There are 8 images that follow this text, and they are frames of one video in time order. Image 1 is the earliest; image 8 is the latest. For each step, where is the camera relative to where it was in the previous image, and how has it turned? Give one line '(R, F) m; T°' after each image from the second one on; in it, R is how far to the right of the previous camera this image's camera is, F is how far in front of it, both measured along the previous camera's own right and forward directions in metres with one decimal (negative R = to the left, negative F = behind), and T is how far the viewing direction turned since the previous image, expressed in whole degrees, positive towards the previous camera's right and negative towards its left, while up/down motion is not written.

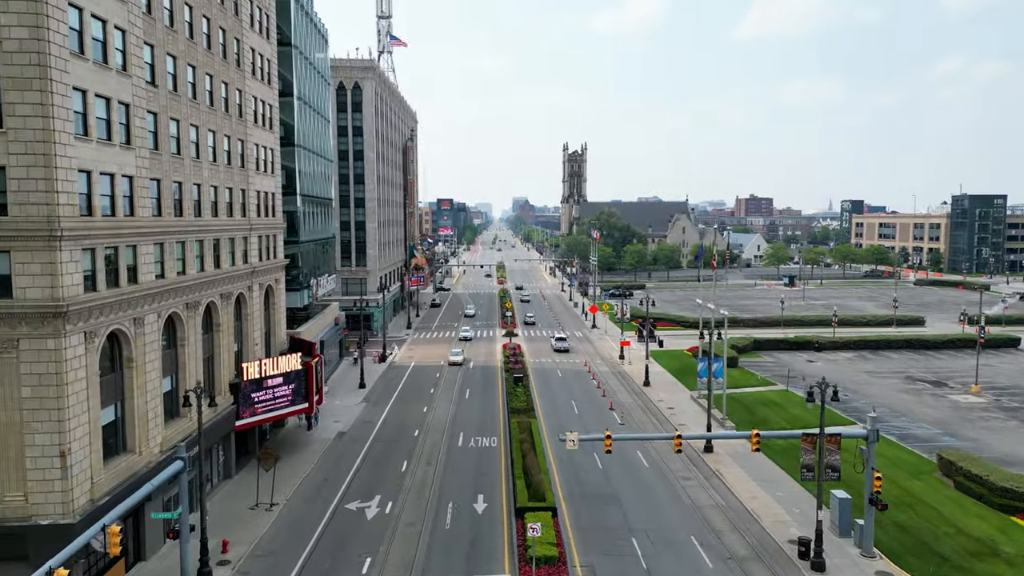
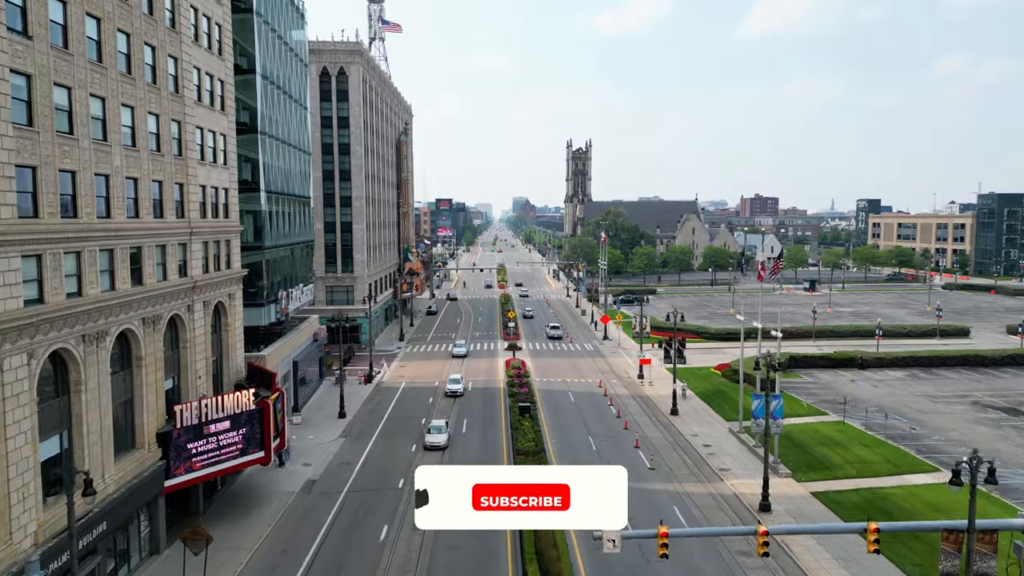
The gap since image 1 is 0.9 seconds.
(-0.2, +8.5) m; 0°
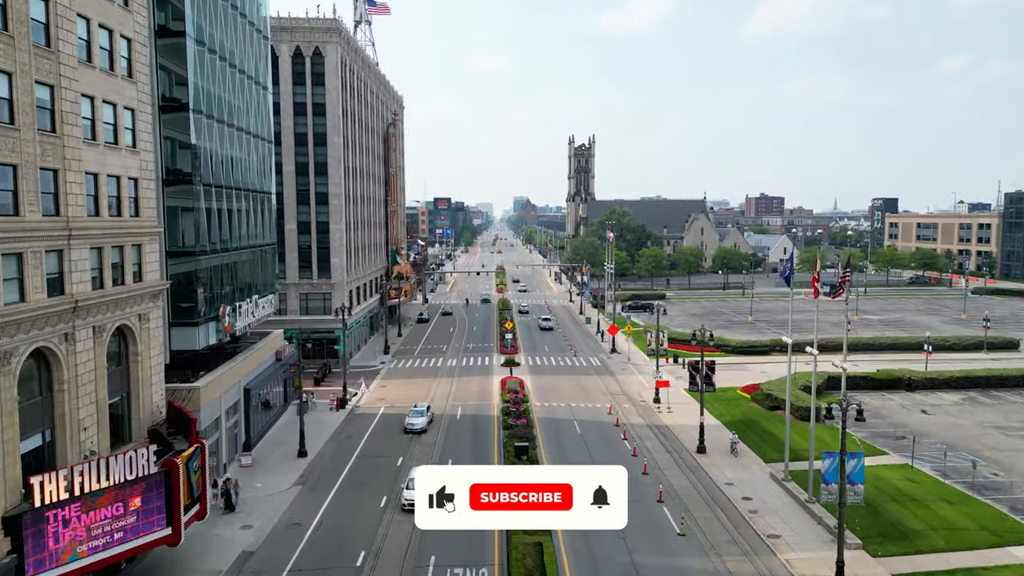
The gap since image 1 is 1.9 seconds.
(+0.3, +8.5) m; 0°
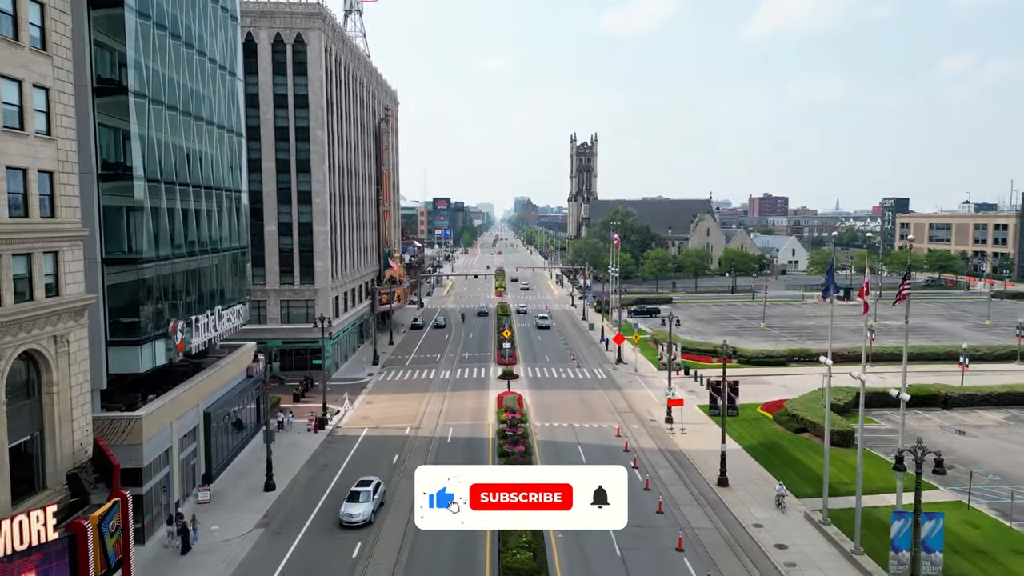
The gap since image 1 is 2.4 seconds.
(+0.2, +5.0) m; 0°
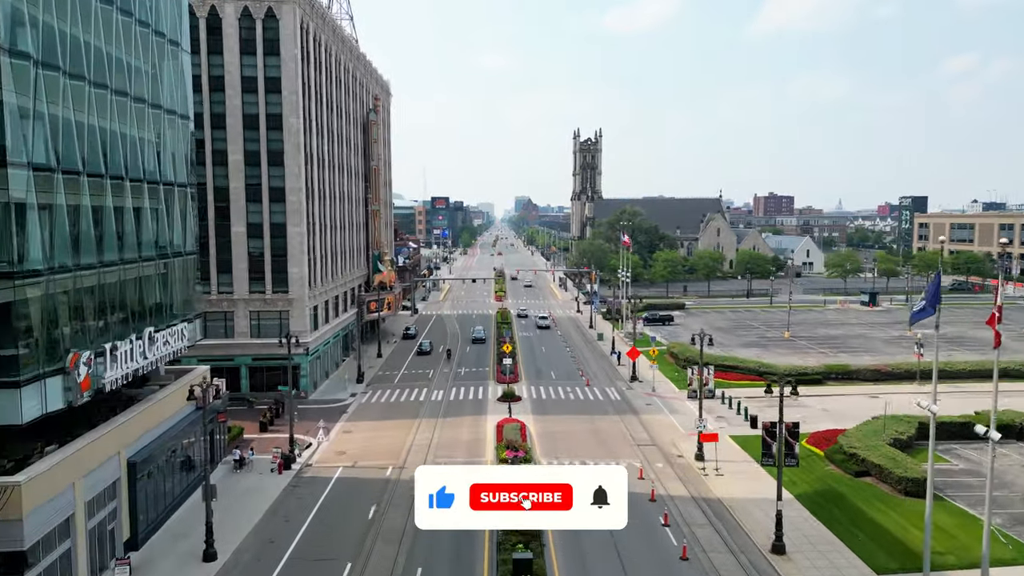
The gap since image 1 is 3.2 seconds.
(-0.1, +7.5) m; 0°
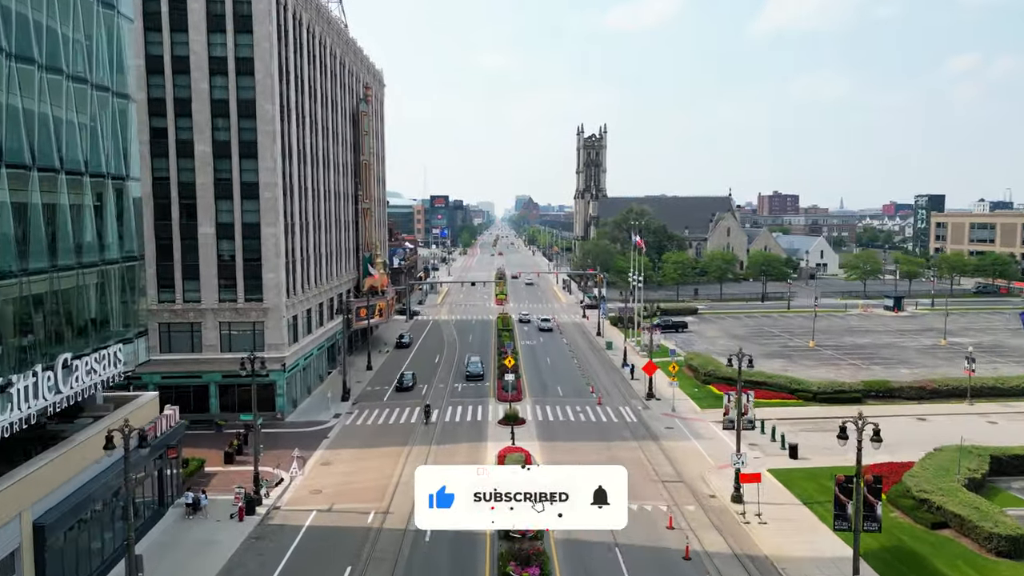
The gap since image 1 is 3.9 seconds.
(-0.1, +6.2) m; 0°
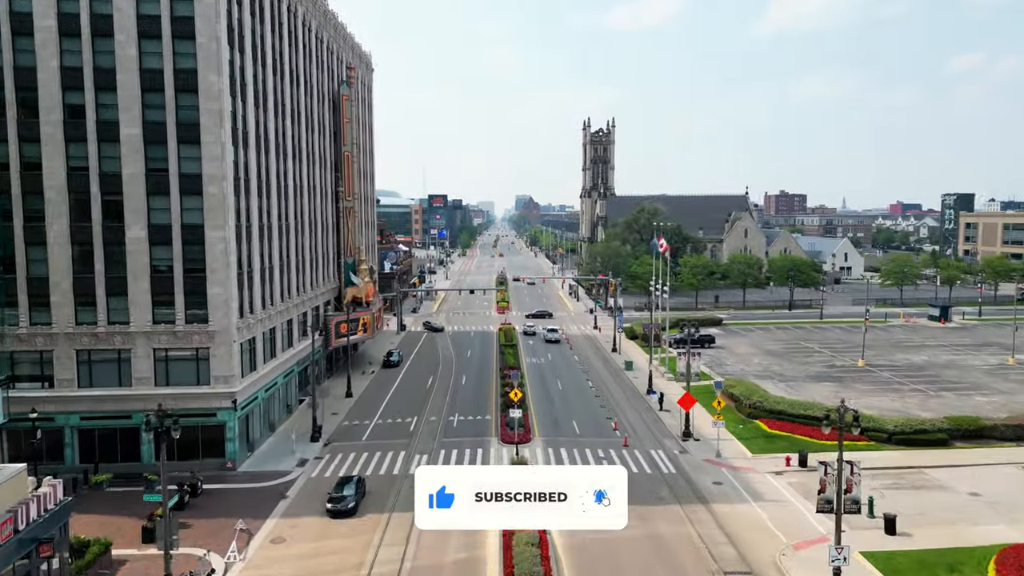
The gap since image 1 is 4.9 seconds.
(-0.3, +9.7) m; 0°
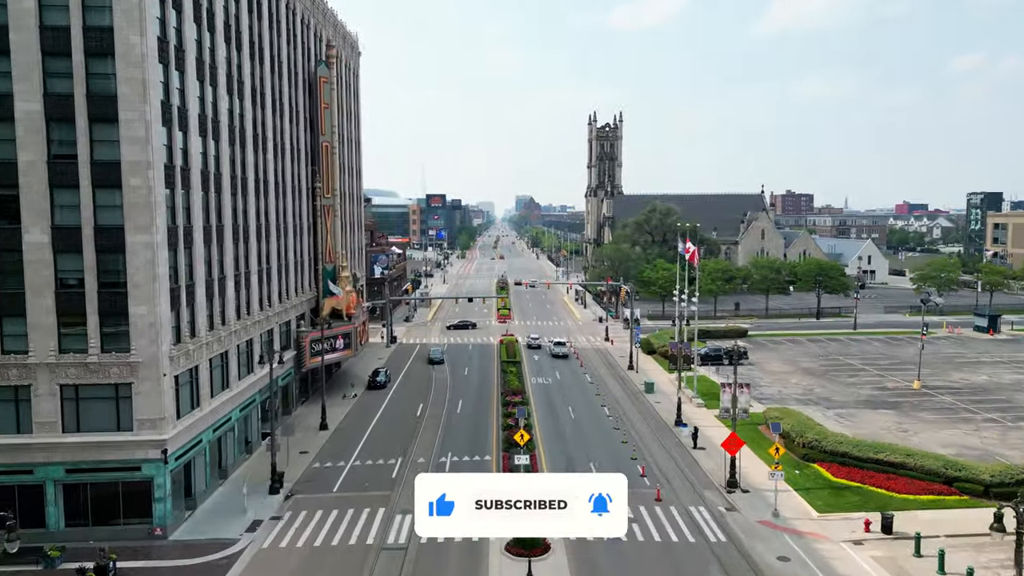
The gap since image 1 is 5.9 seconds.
(-0.2, +8.4) m; 0°
